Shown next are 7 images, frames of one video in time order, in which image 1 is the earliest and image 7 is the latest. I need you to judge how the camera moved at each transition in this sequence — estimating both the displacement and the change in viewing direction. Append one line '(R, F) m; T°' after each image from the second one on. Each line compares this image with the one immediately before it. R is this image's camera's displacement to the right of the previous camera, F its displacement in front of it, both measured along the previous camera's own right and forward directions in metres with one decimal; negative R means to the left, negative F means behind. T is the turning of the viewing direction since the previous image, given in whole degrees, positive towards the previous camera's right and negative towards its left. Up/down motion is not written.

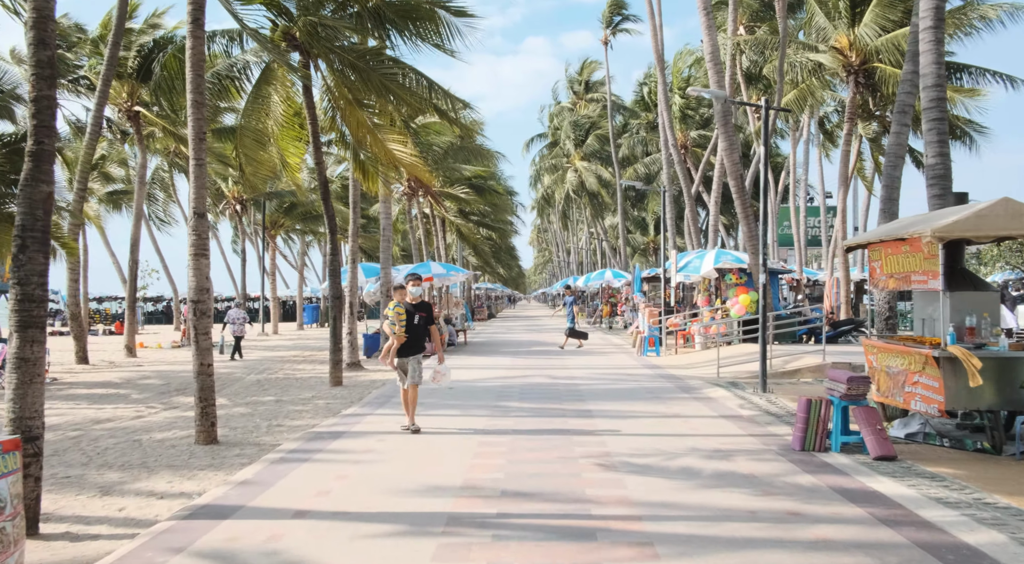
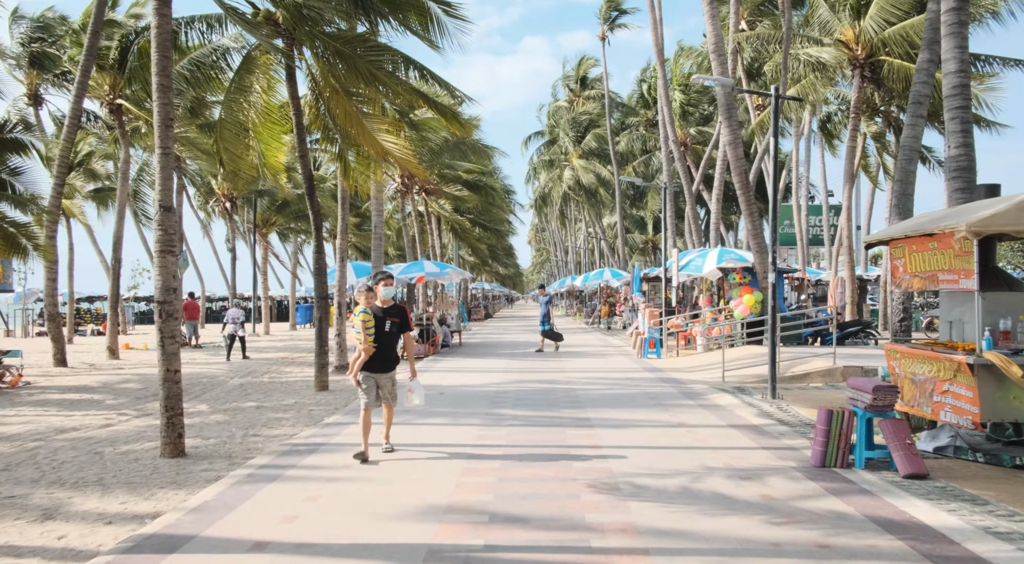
(+0.1, +0.7) m; 0°
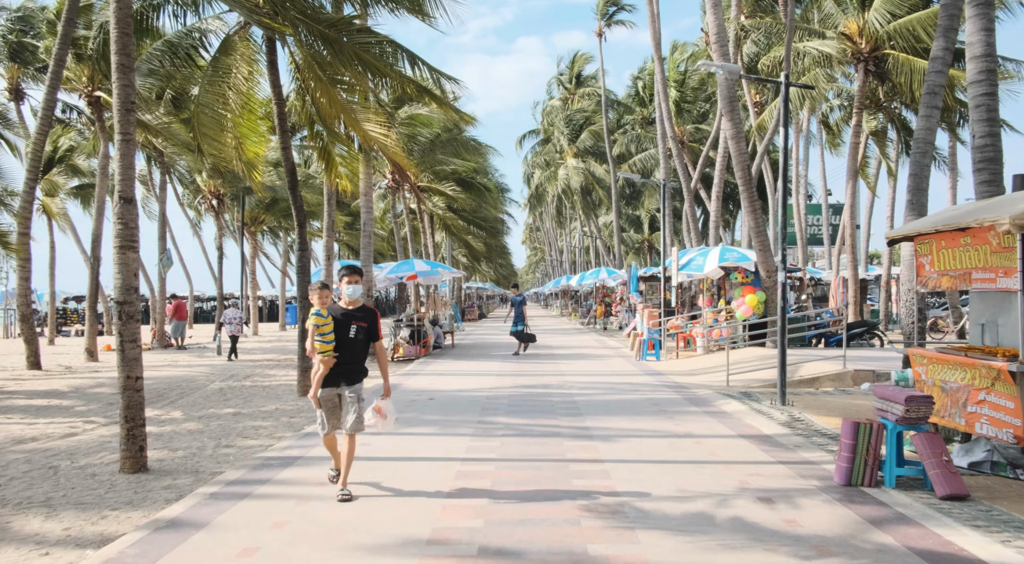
(0.0, +0.7) m; 0°
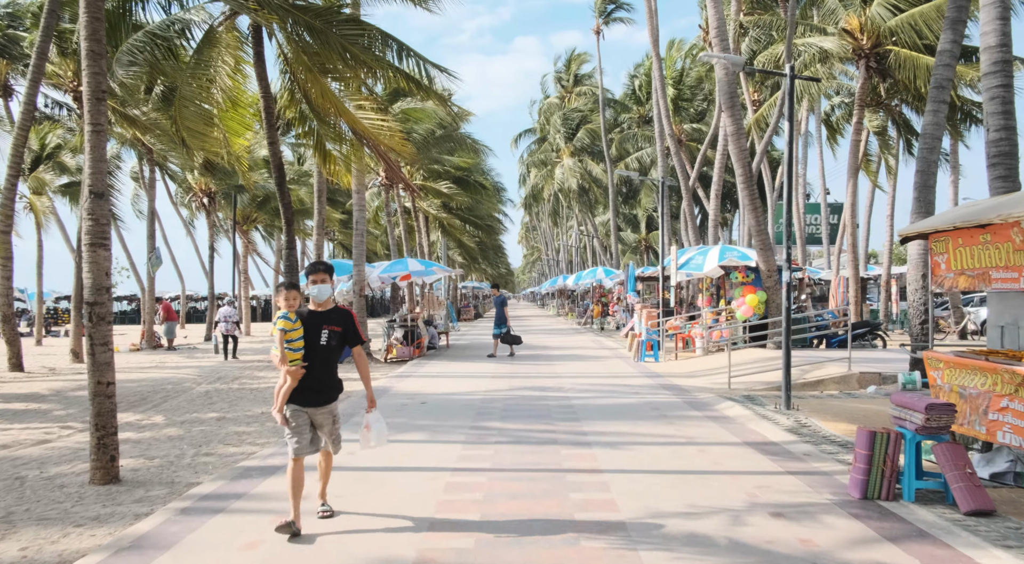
(0.0, +0.4) m; 0°
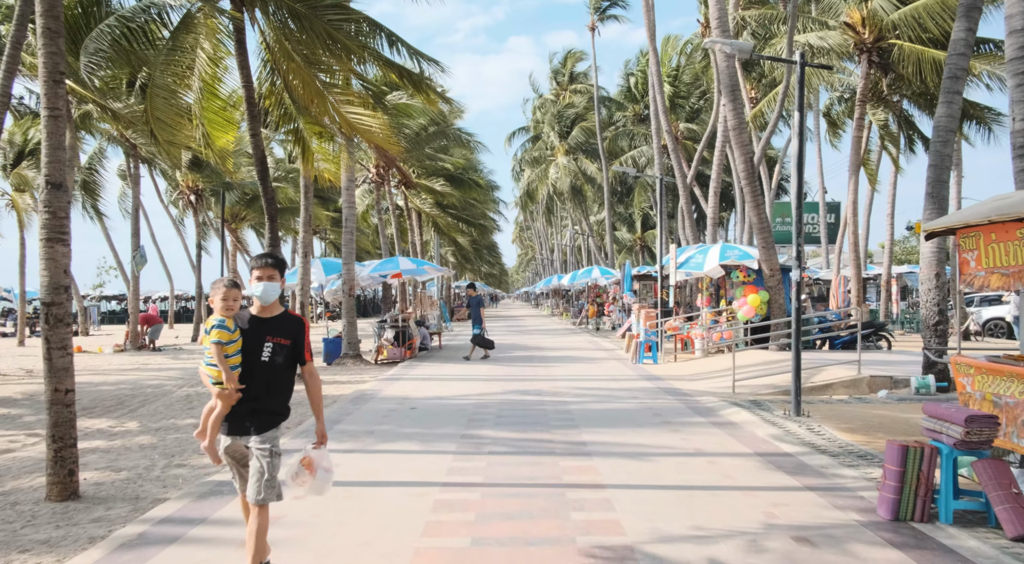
(0.0, +0.5) m; 0°
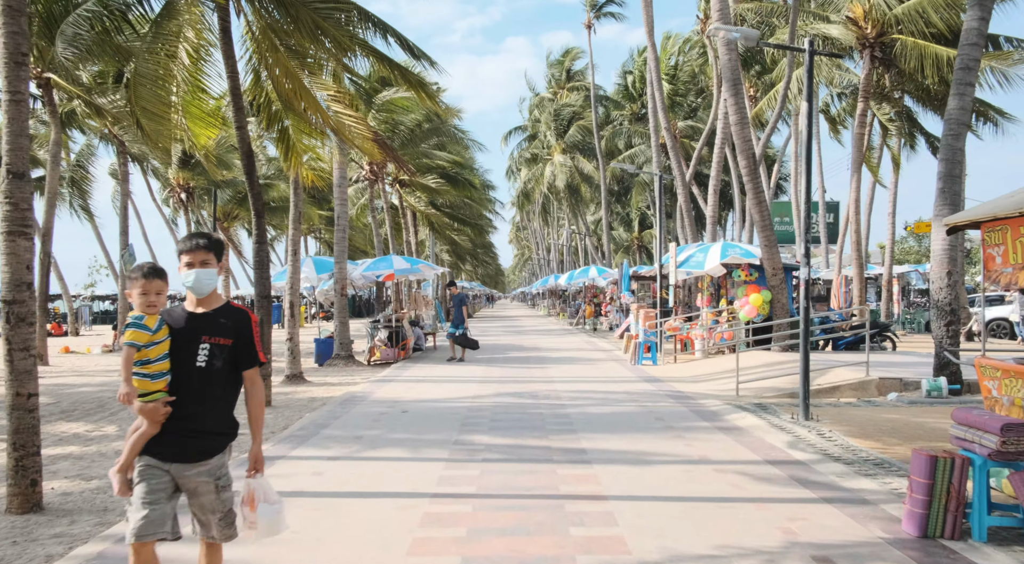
(0.0, +0.4) m; 0°
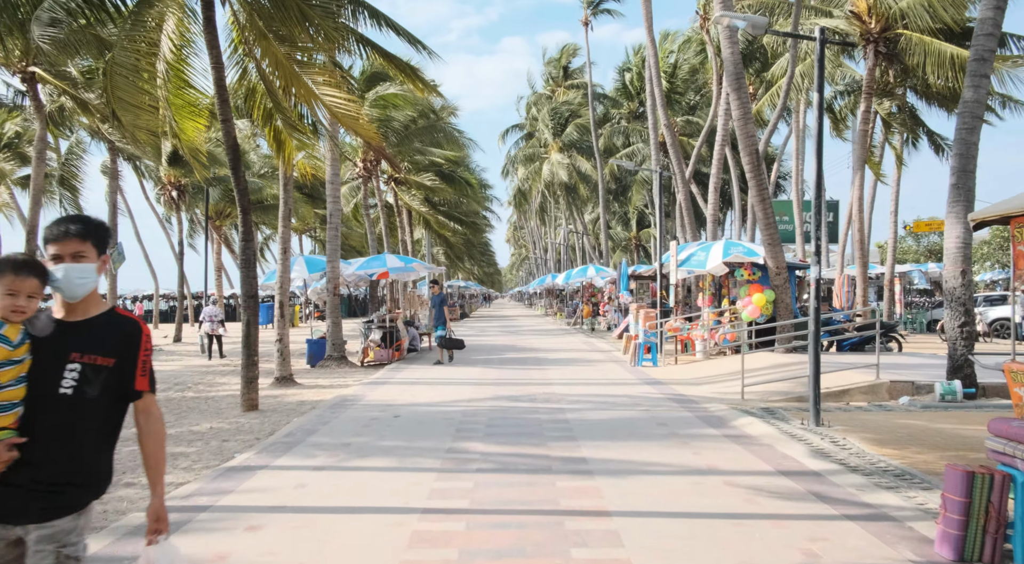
(0.0, +0.4) m; 0°
